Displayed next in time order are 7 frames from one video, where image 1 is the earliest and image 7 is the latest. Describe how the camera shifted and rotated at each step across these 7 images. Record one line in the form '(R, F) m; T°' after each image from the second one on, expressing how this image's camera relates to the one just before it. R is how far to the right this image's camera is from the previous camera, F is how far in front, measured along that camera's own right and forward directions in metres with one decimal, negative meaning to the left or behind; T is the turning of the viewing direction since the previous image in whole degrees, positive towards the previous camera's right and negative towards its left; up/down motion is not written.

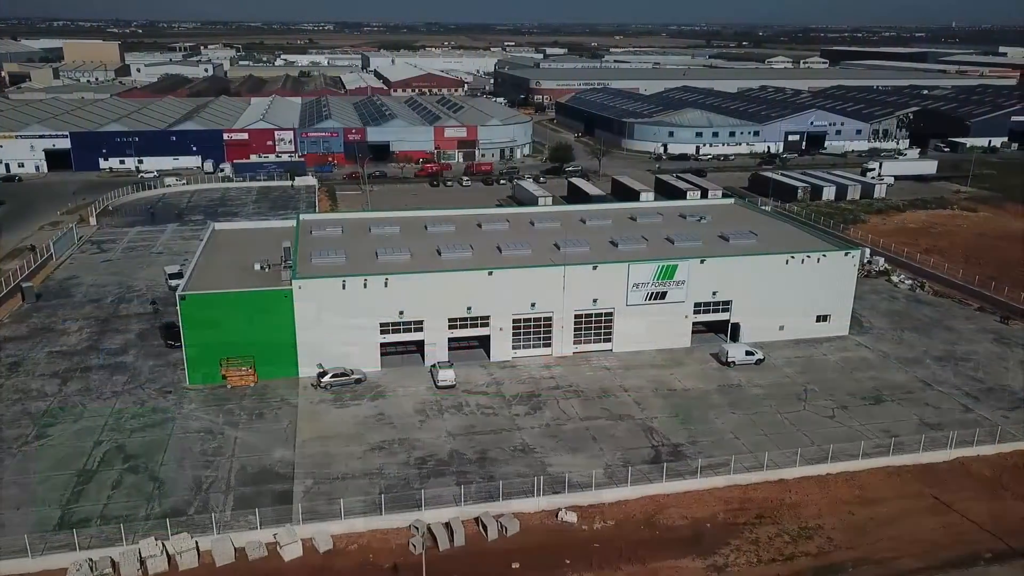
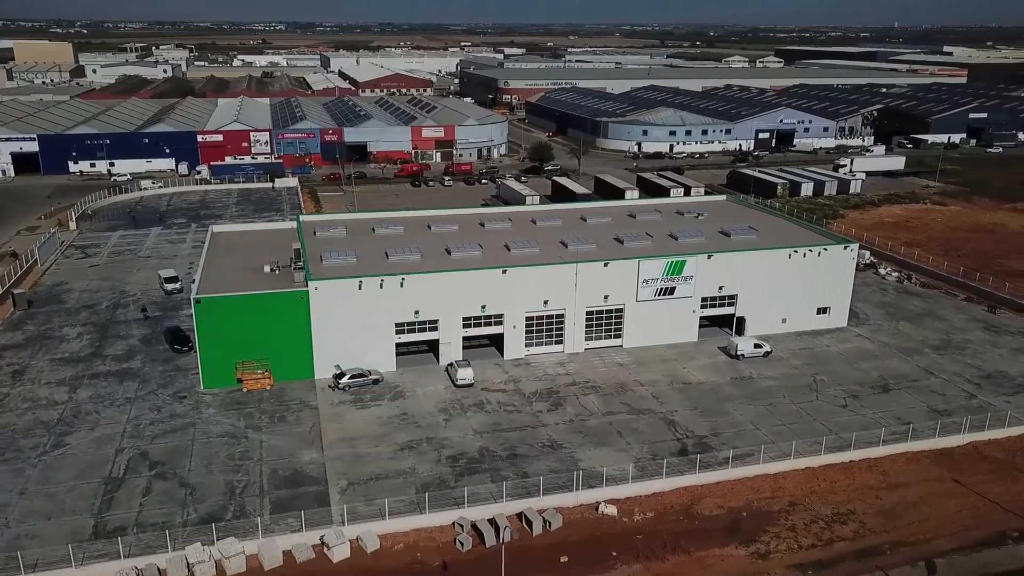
(-1.6, -0.1) m; +3°
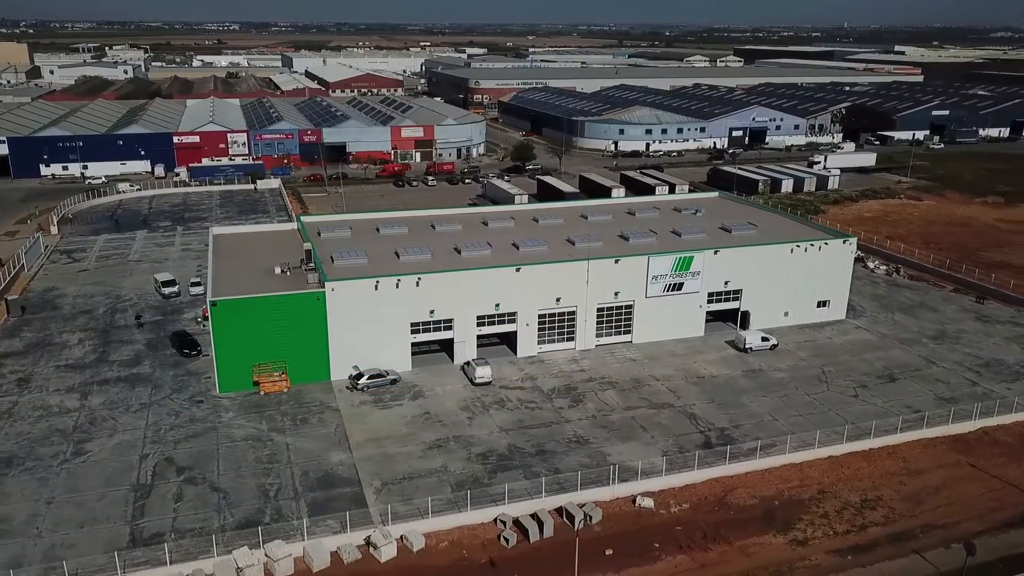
(-1.5, -0.1) m; +3°
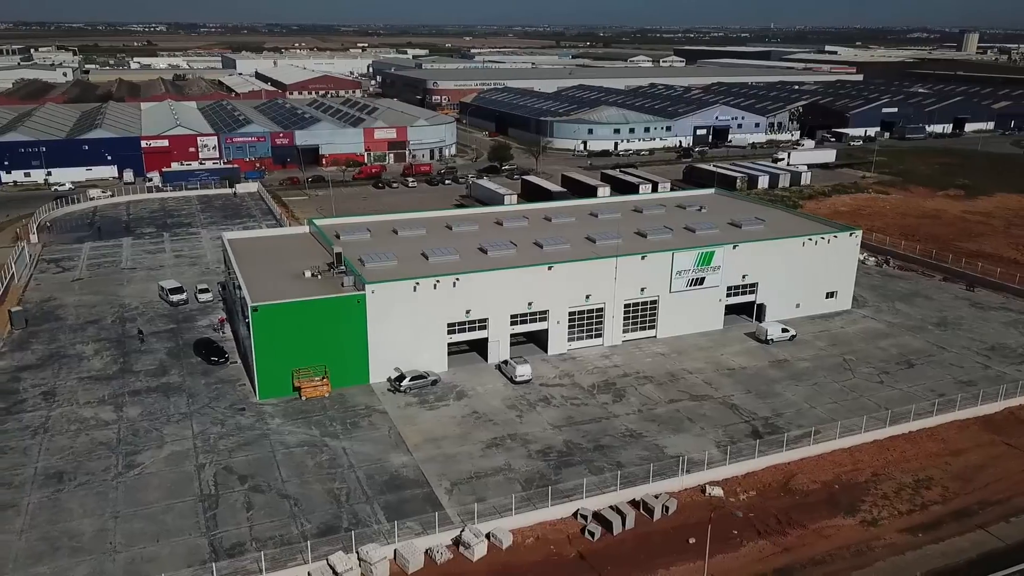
(-2.7, -0.1) m; +4°
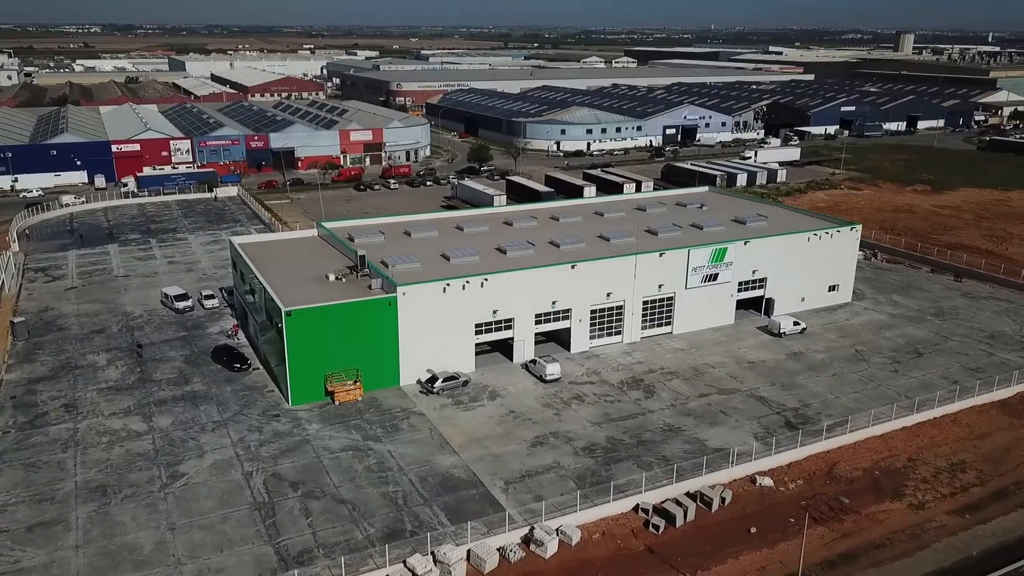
(-2.2, 0.0) m; +4°
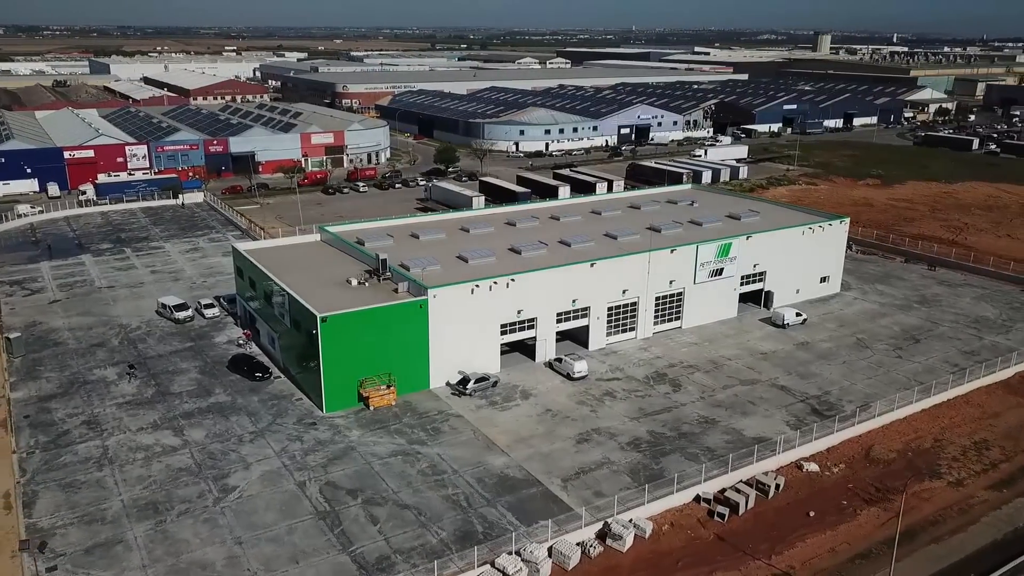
(-2.7, 0.0) m; +5°
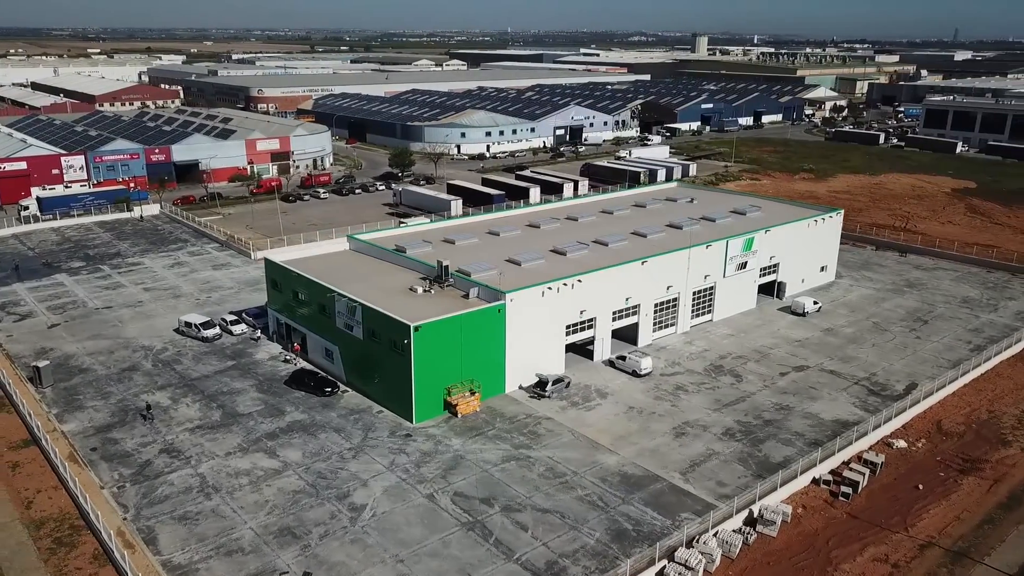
(-5.0, +0.2) m; +8°
